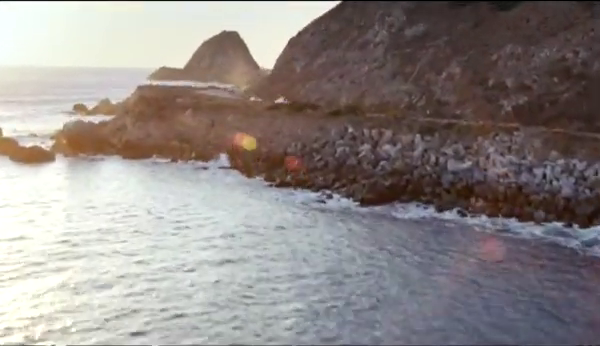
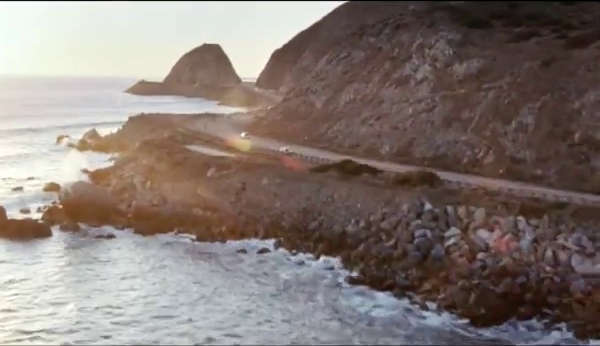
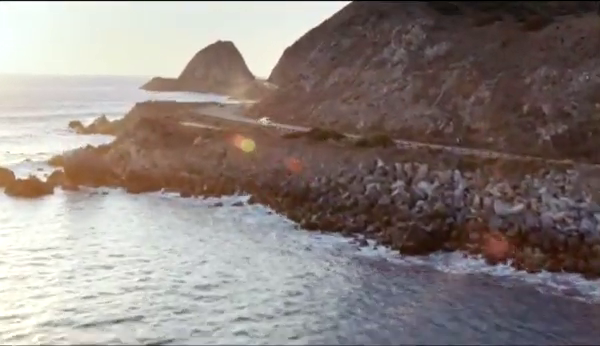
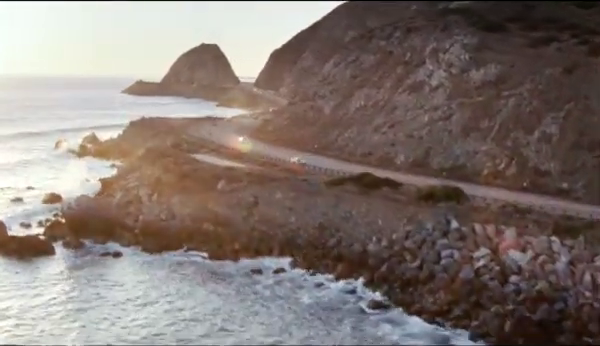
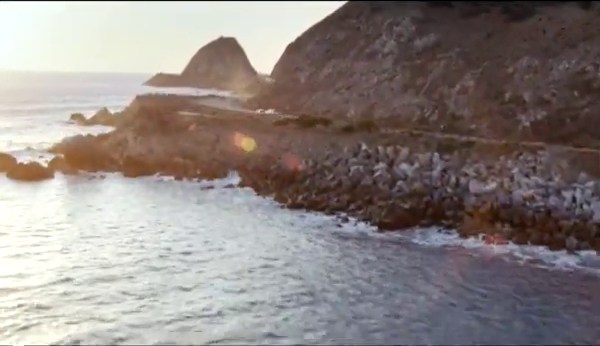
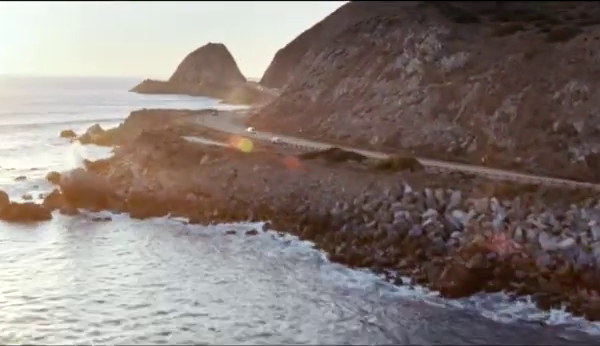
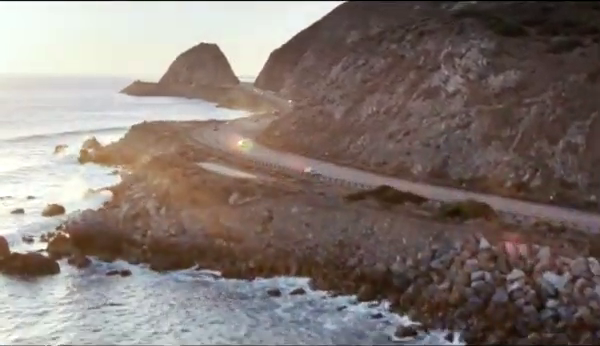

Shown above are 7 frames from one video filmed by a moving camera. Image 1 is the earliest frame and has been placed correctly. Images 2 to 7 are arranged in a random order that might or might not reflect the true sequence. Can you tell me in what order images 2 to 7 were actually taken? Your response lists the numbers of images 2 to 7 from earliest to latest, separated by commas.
5, 3, 6, 2, 4, 7
